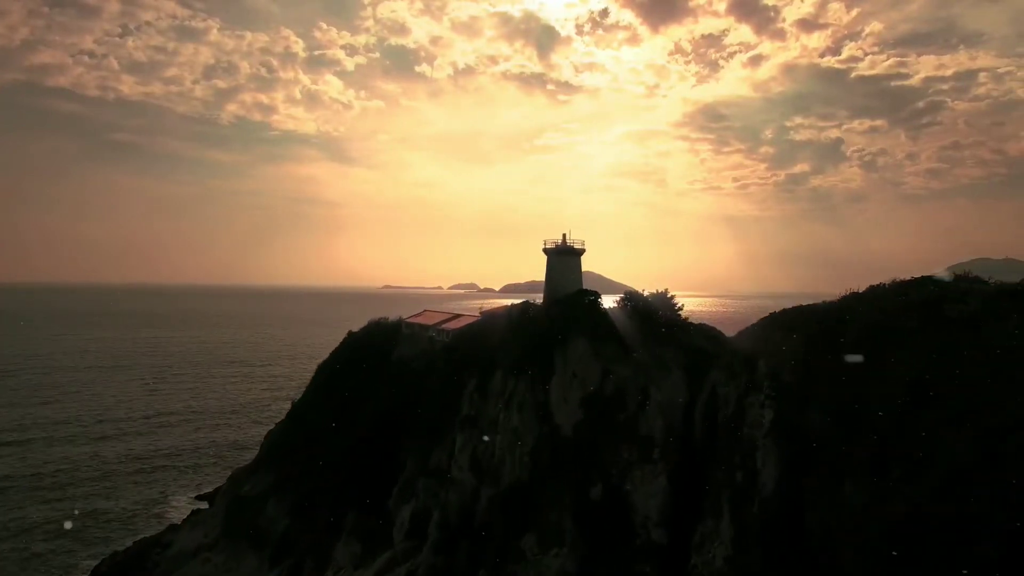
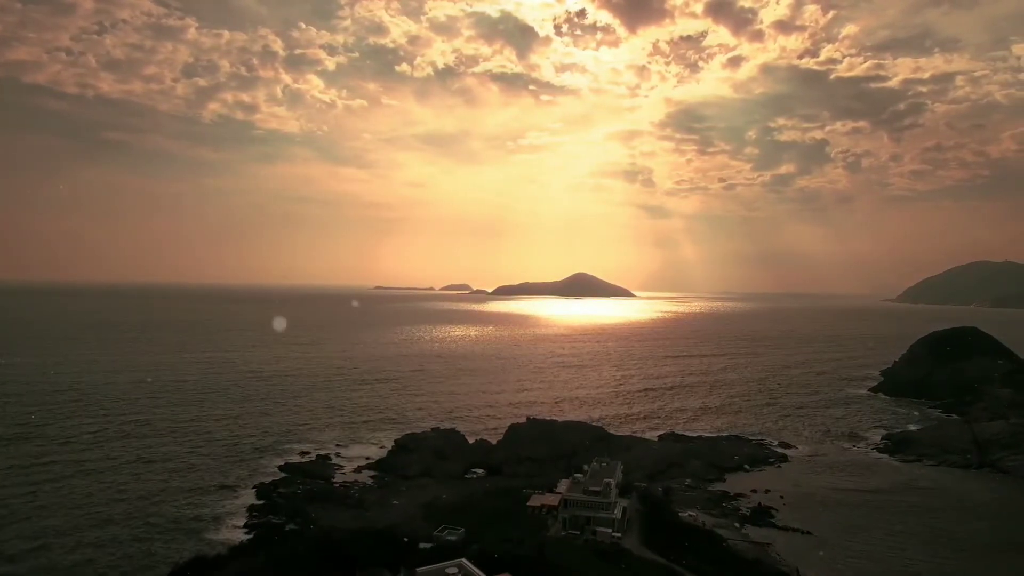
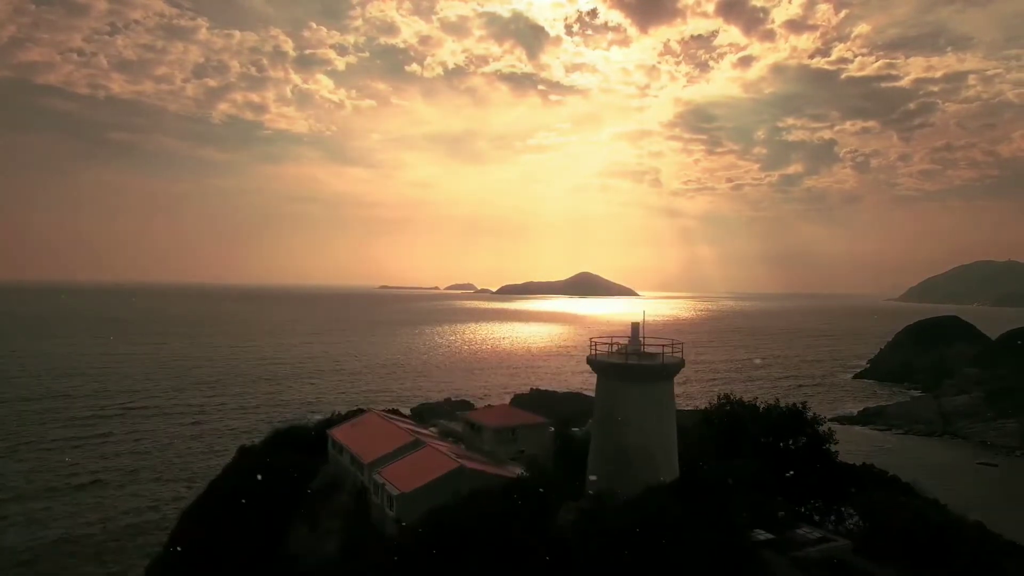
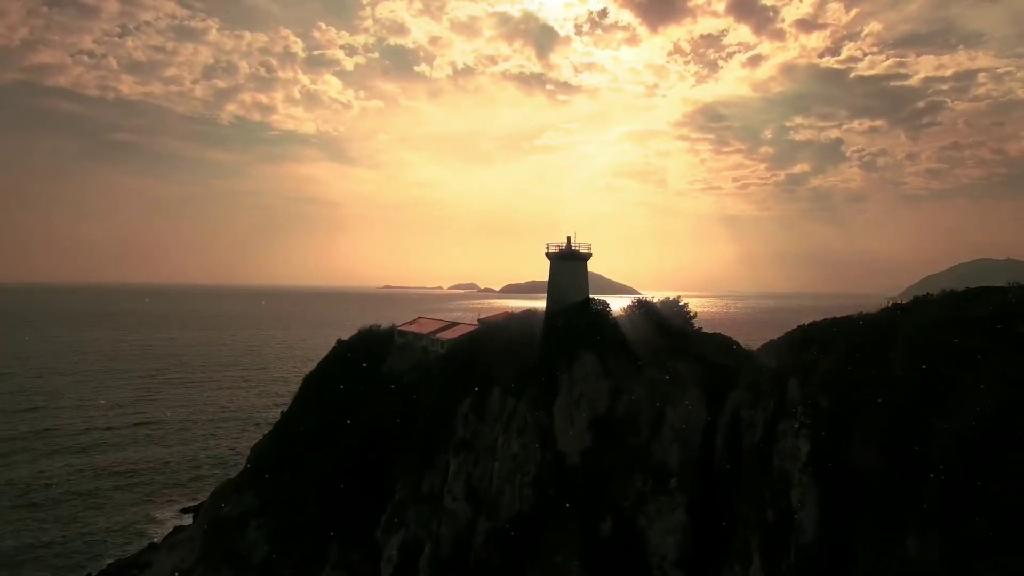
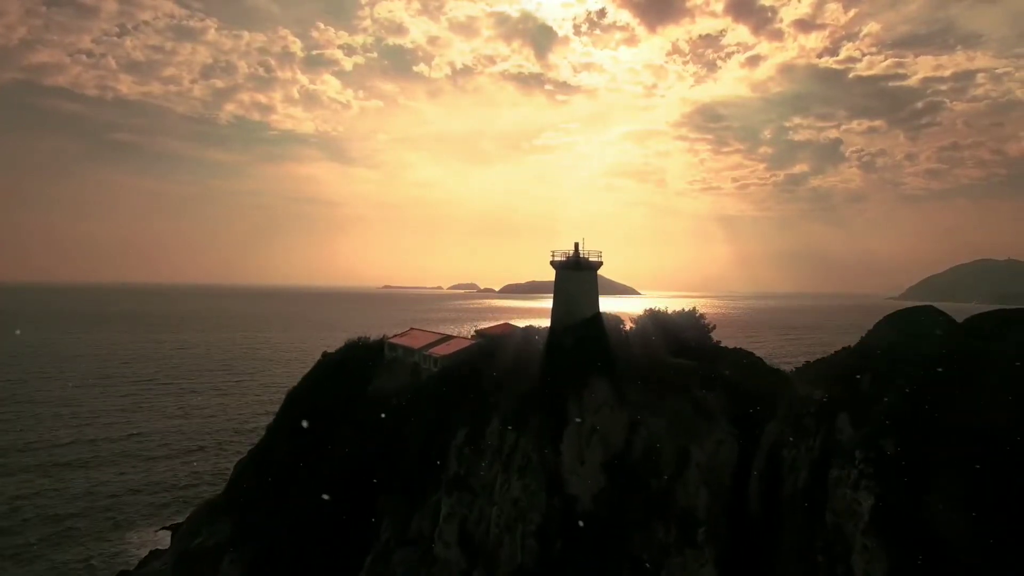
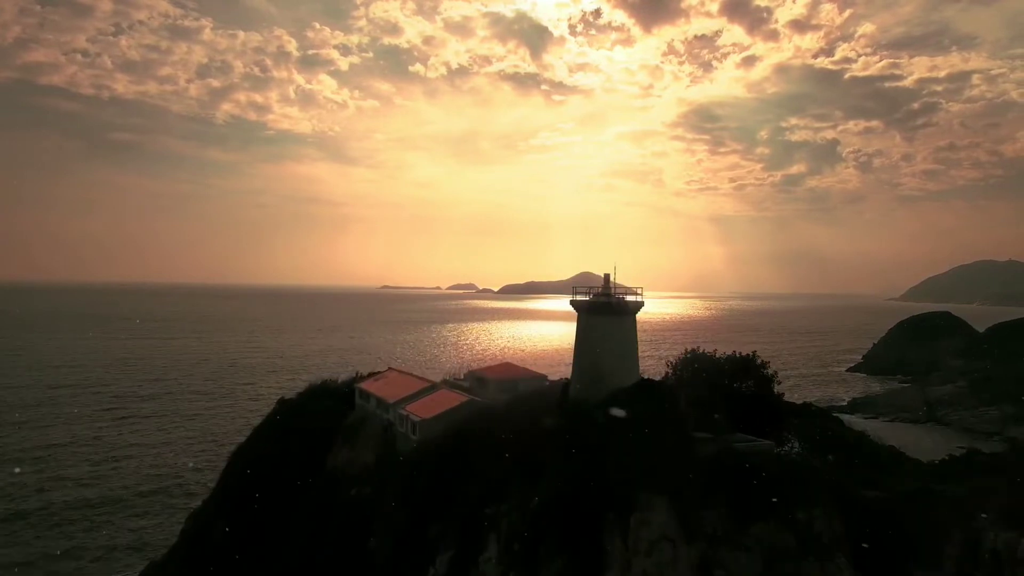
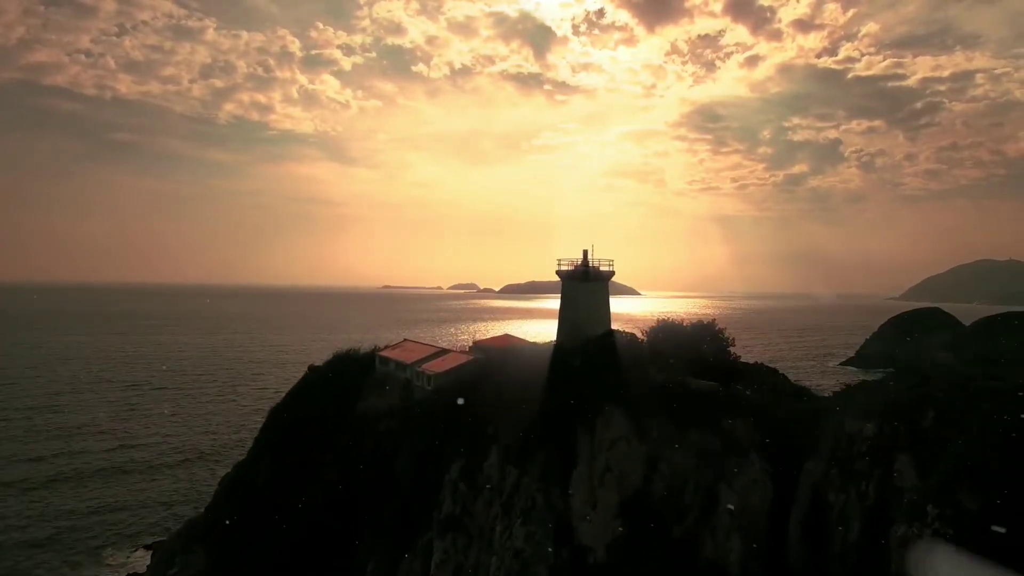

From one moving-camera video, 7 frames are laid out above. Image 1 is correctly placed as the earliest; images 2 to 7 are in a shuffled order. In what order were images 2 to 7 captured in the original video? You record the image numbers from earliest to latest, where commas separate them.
4, 5, 7, 6, 3, 2
